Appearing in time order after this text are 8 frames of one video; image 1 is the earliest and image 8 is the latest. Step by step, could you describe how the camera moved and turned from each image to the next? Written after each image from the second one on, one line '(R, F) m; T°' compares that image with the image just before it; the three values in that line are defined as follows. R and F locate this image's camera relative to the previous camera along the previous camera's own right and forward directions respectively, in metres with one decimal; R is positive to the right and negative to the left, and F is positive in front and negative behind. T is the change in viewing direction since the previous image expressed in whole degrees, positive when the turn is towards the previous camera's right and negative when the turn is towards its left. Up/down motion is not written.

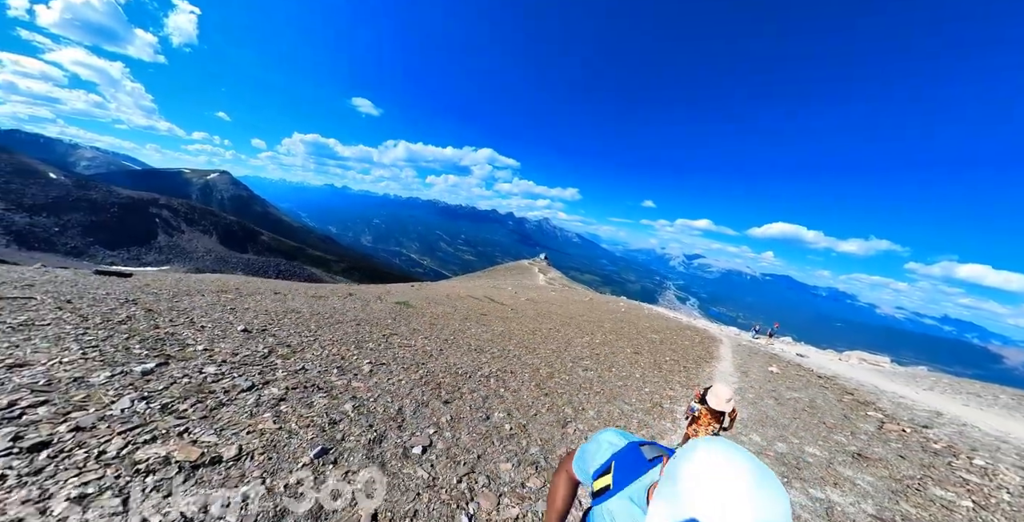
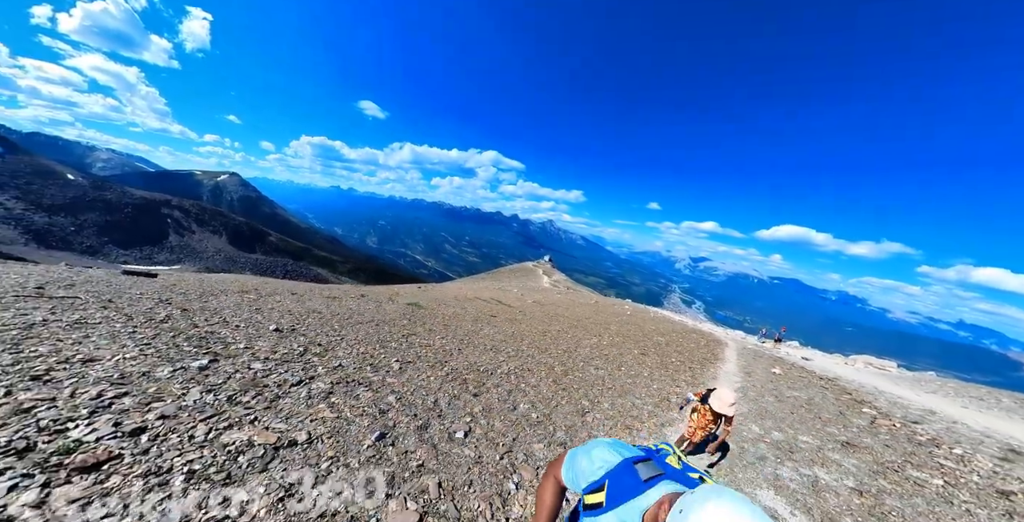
(-0.5, -1.0) m; -1°
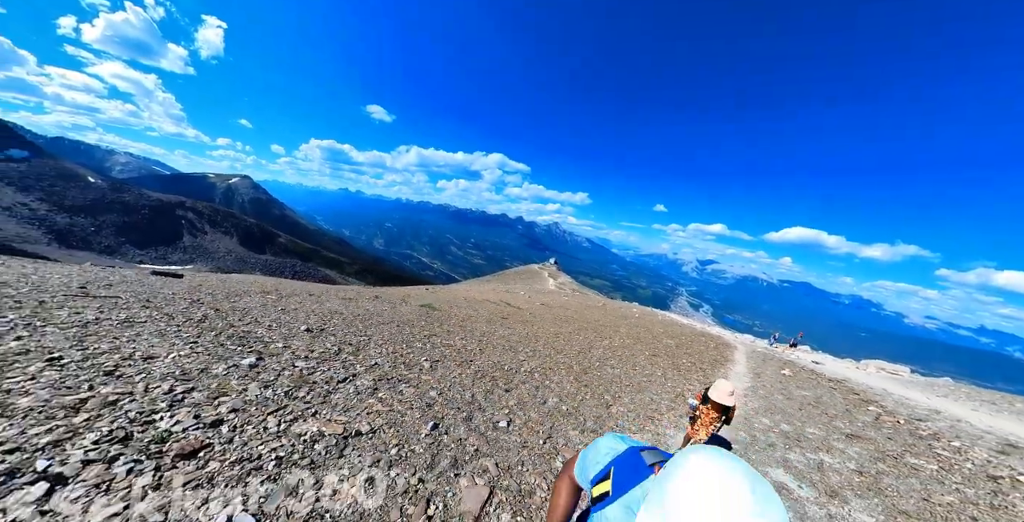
(-0.7, -0.9) m; -1°
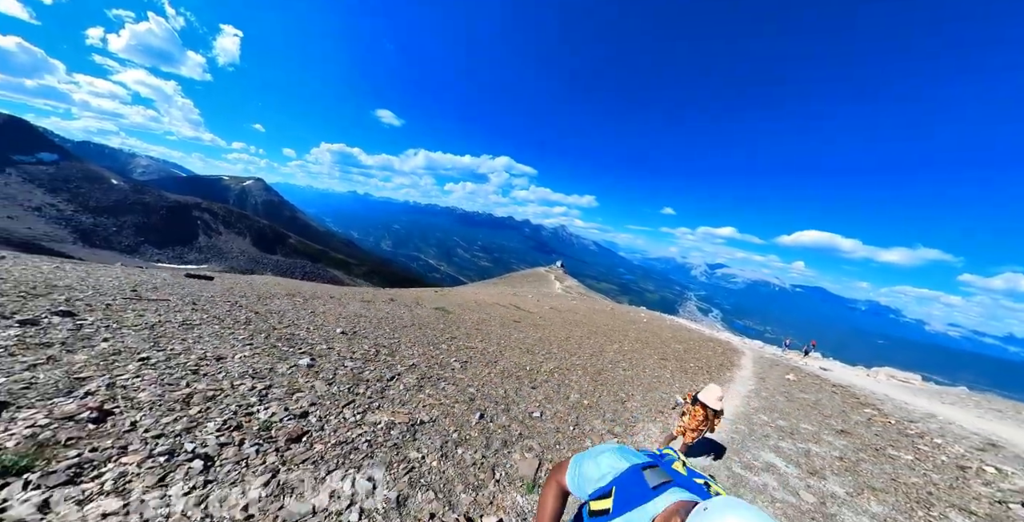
(-0.7, -1.3) m; -1°
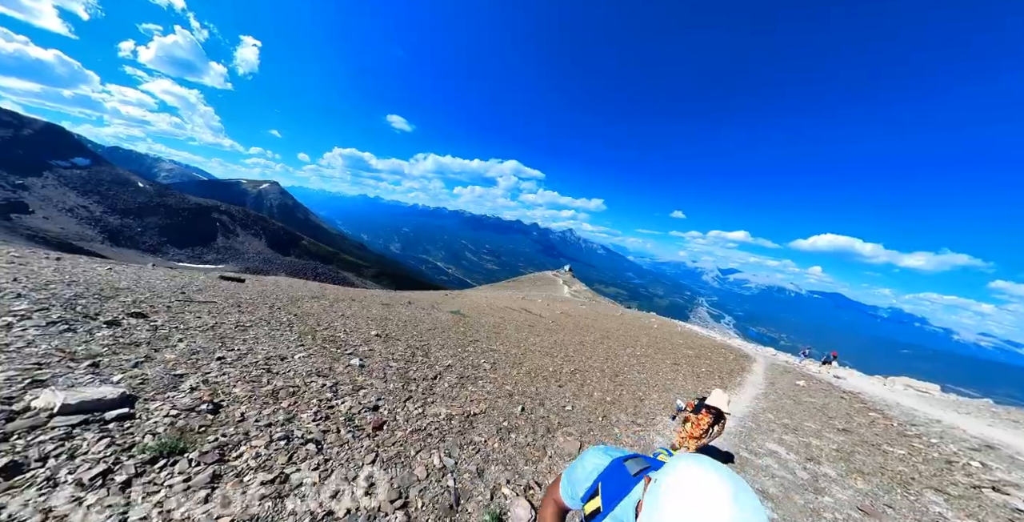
(-0.8, -1.3) m; -1°
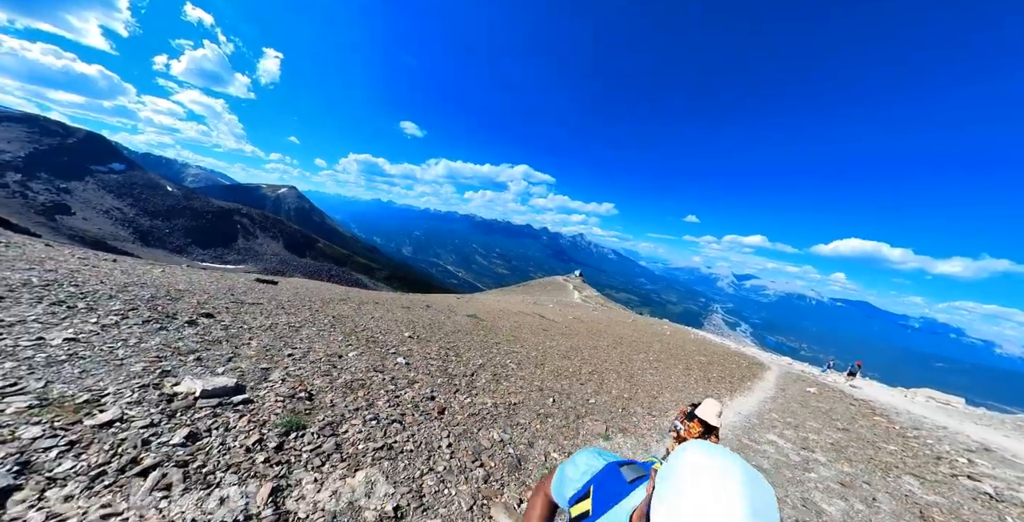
(-0.7, -1.5) m; -2°
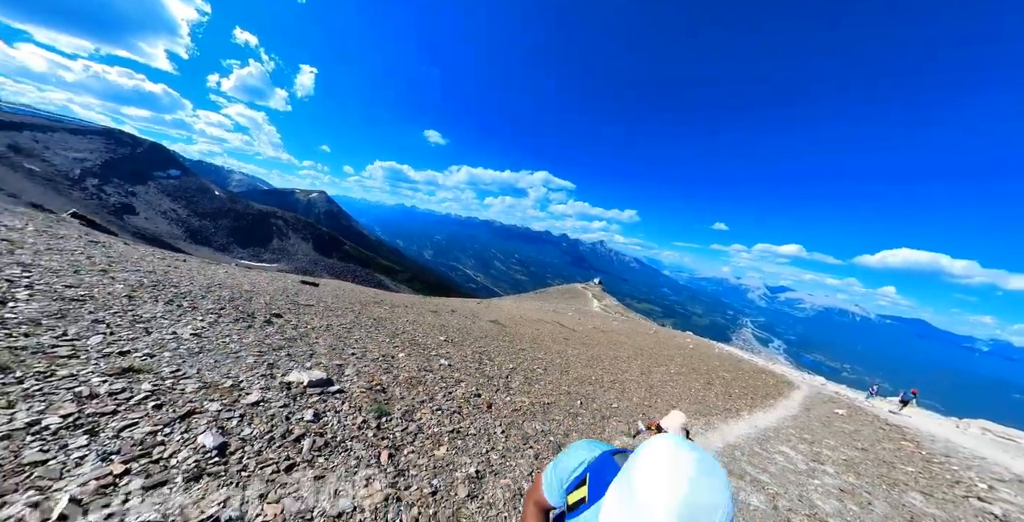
(-0.6, -1.4) m; -4°
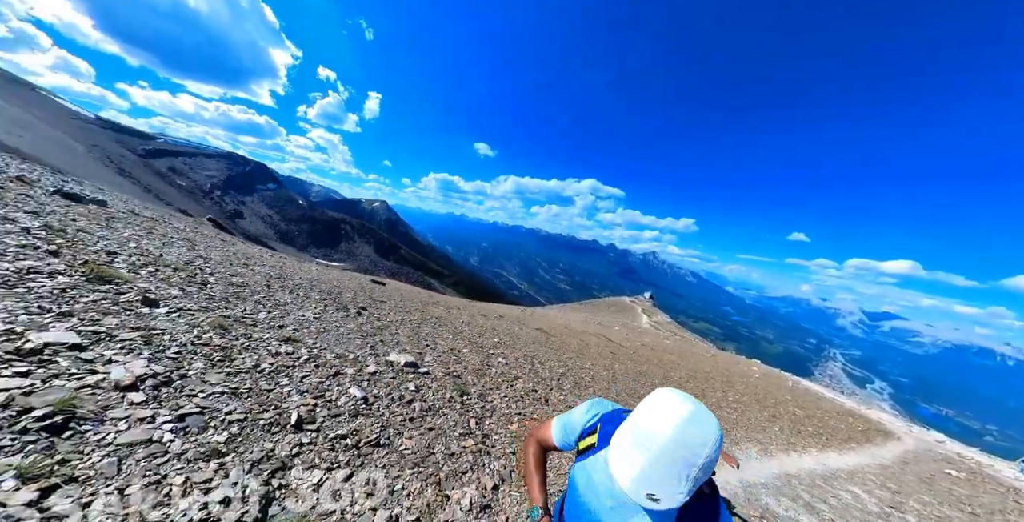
(-0.4, -1.2) m; -9°
